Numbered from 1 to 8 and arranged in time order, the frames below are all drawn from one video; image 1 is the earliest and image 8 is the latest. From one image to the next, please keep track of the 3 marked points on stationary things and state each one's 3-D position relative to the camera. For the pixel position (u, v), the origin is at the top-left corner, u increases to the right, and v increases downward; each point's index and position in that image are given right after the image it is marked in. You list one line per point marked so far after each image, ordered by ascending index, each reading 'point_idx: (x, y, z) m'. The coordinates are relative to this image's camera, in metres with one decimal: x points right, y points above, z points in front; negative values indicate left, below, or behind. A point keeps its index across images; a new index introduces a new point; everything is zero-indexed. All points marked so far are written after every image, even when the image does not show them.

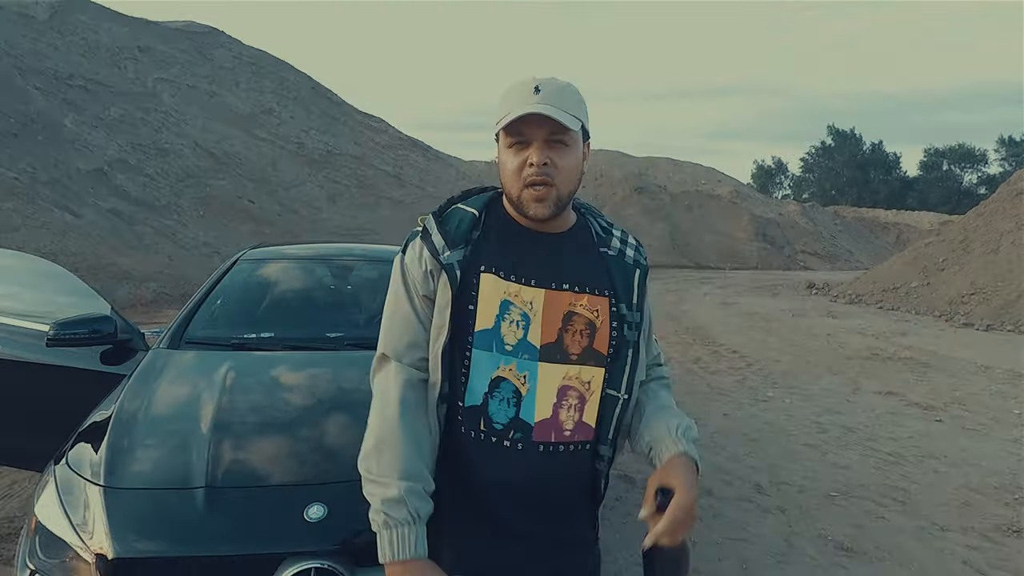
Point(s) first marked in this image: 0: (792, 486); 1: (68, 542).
0: (+2.2, -1.5, +4.2) m
1: (-1.6, -0.9, +1.9) m
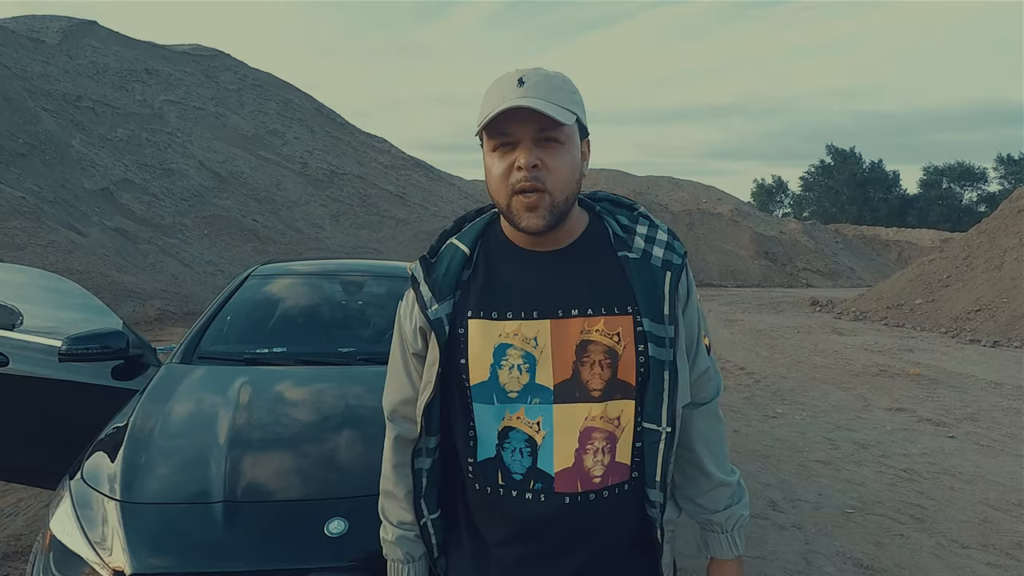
0: (+2.2, -1.6, +4.2) m
1: (-1.5, -0.9, +1.9) m
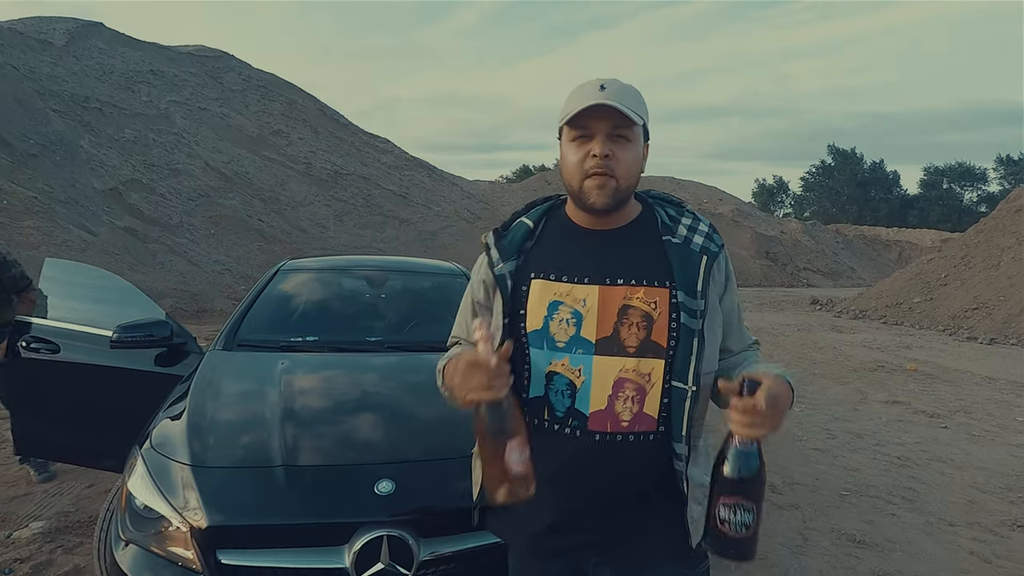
0: (+2.3, -1.6, +4.4) m
1: (-1.4, -0.9, +2.2) m
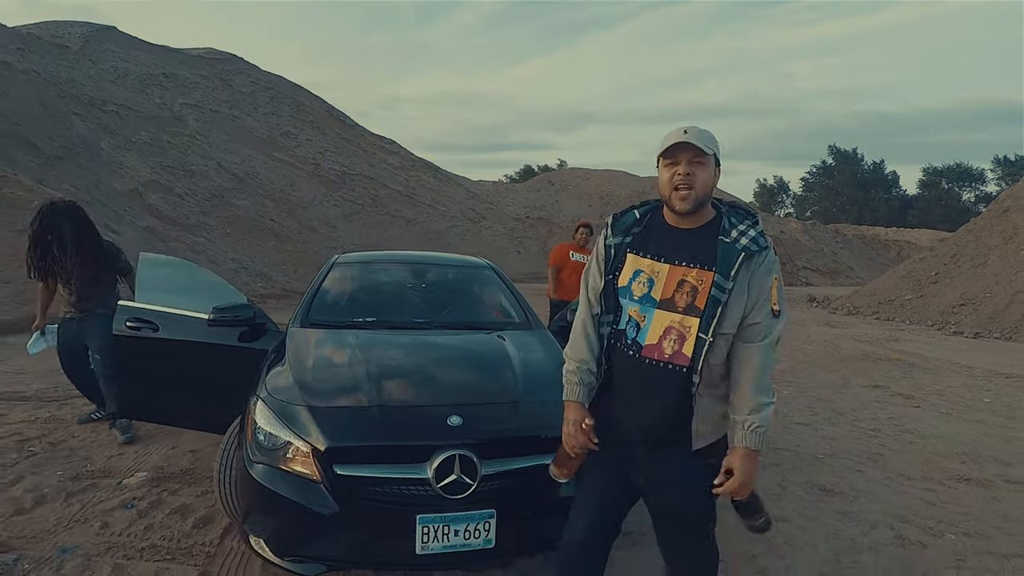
0: (+2.5, -1.5, +5.1) m
1: (-1.2, -0.8, +2.9) m
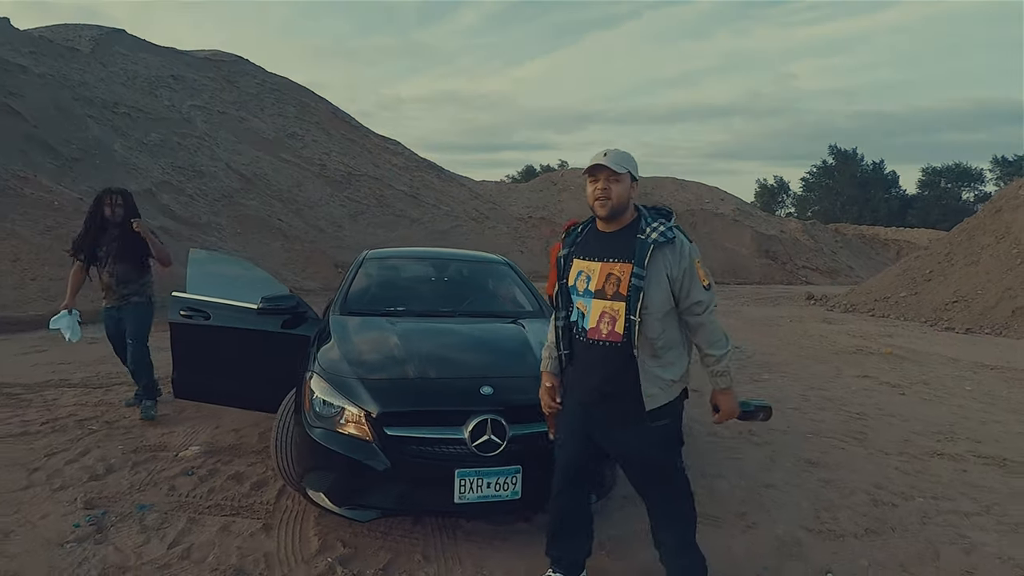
0: (+2.7, -1.4, +5.6) m
1: (-1.0, -0.7, +3.3) m
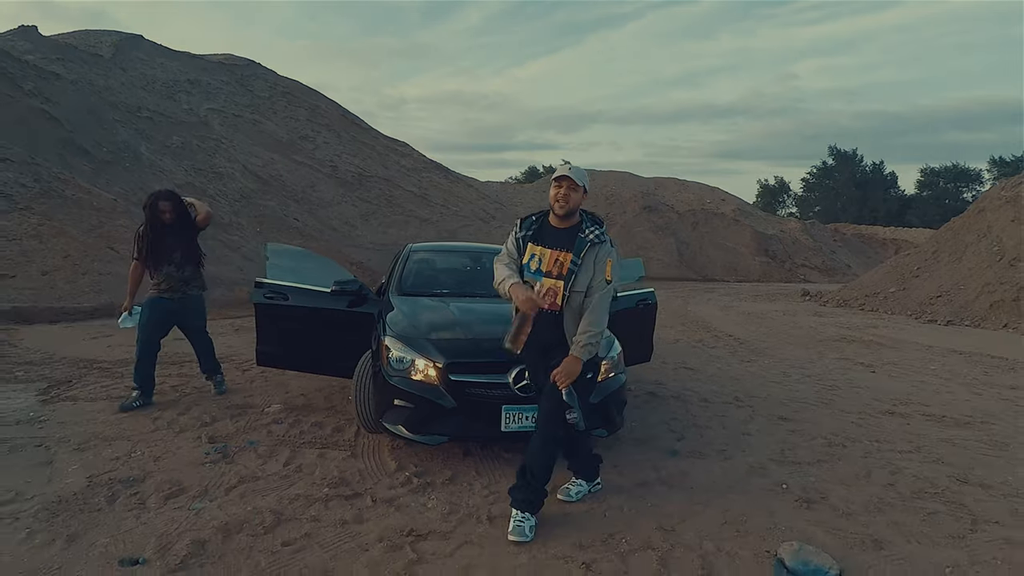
0: (+3.0, -1.3, +6.6) m
1: (-0.8, -0.6, +4.4) m
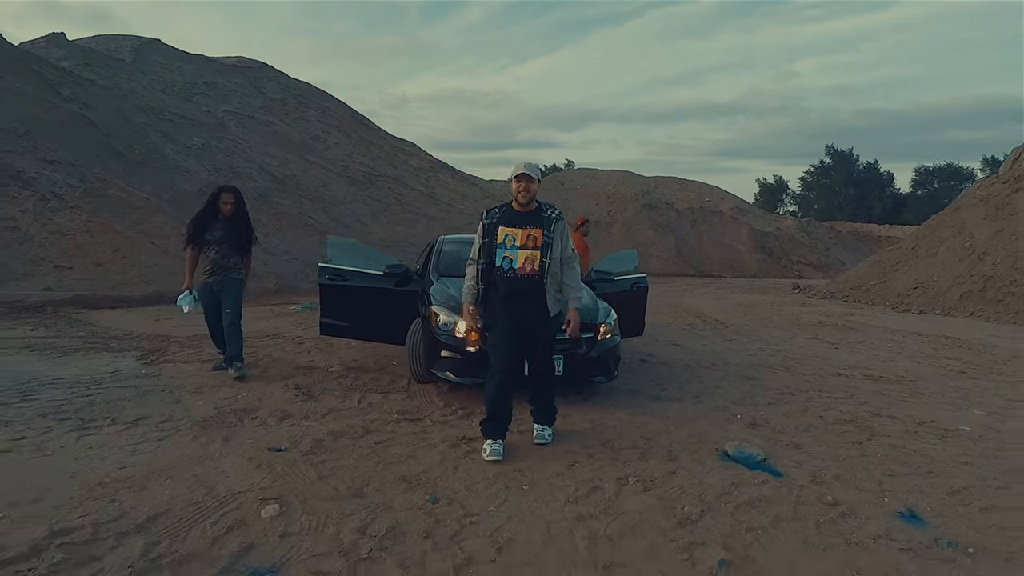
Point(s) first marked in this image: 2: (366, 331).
0: (+3.2, -1.1, +7.9) m
1: (-0.6, -0.3, +5.7) m
2: (-2.0, -0.6, +7.1) m
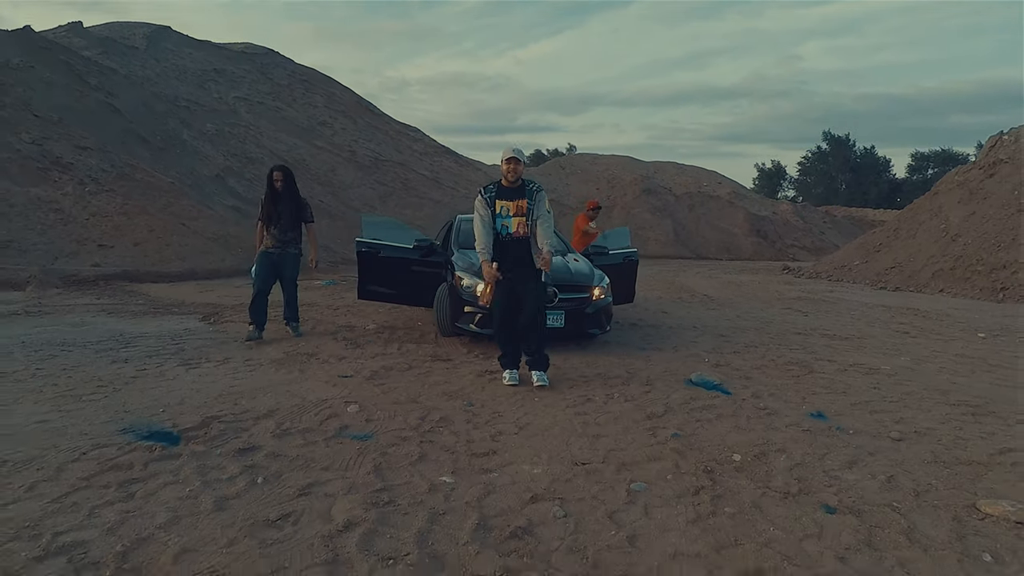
0: (+3.3, -0.6, +9.2) m
1: (-0.4, +0.1, +7.0) m
2: (-1.8, -0.1, +8.4) m
